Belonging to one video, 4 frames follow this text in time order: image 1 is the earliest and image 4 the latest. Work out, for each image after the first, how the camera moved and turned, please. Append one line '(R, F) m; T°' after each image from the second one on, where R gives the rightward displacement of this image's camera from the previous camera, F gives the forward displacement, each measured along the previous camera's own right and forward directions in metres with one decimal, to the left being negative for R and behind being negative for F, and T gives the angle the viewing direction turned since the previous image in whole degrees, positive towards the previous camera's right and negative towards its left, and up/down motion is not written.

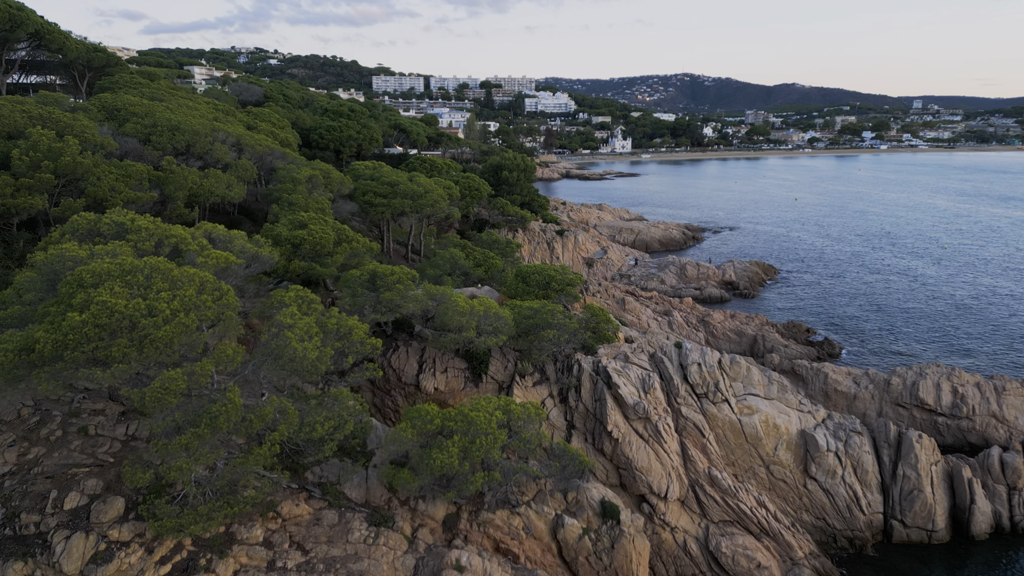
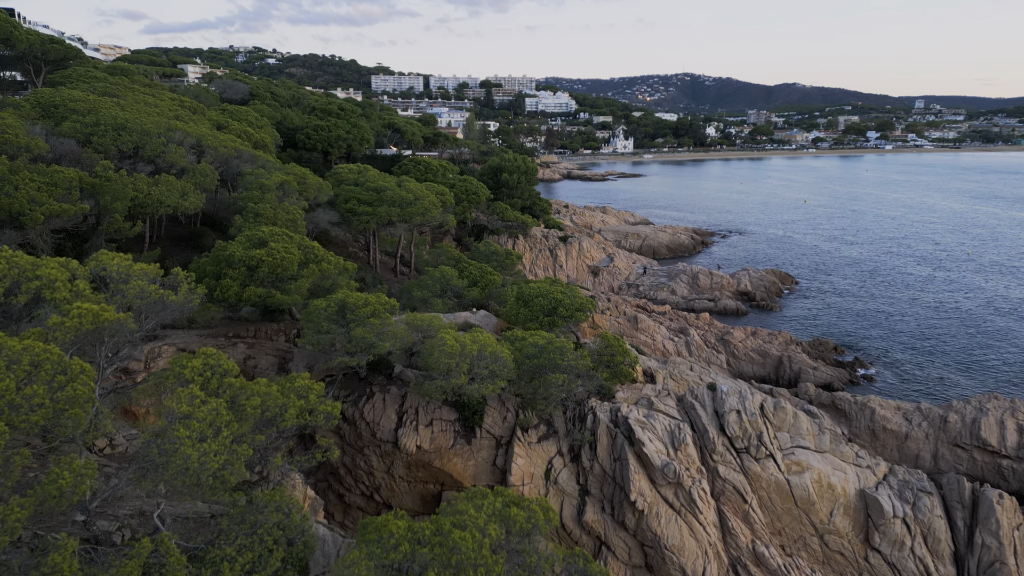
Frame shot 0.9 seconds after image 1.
(0.0, +3.7) m; 0°
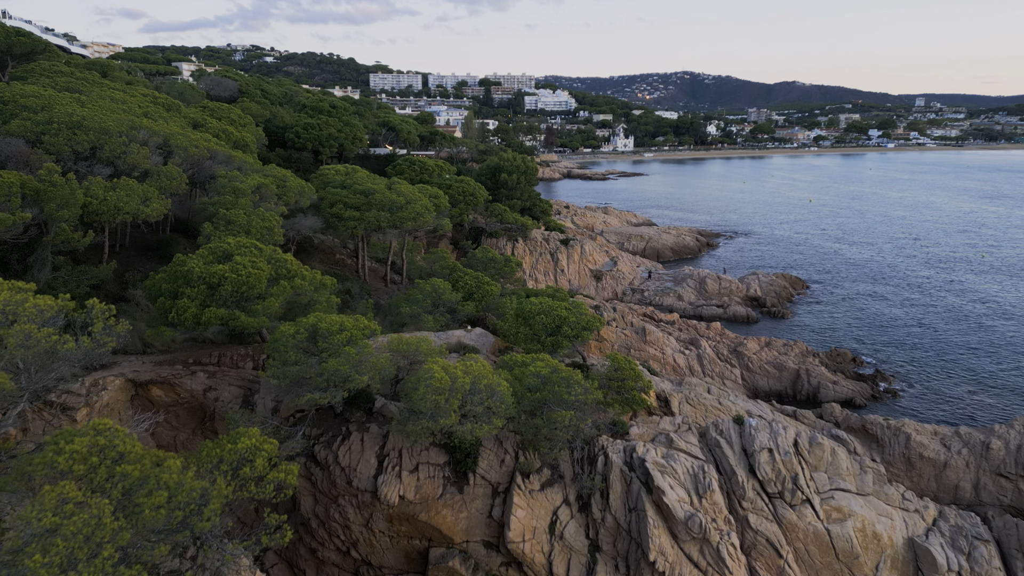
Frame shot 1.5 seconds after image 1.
(0.0, +2.3) m; 0°
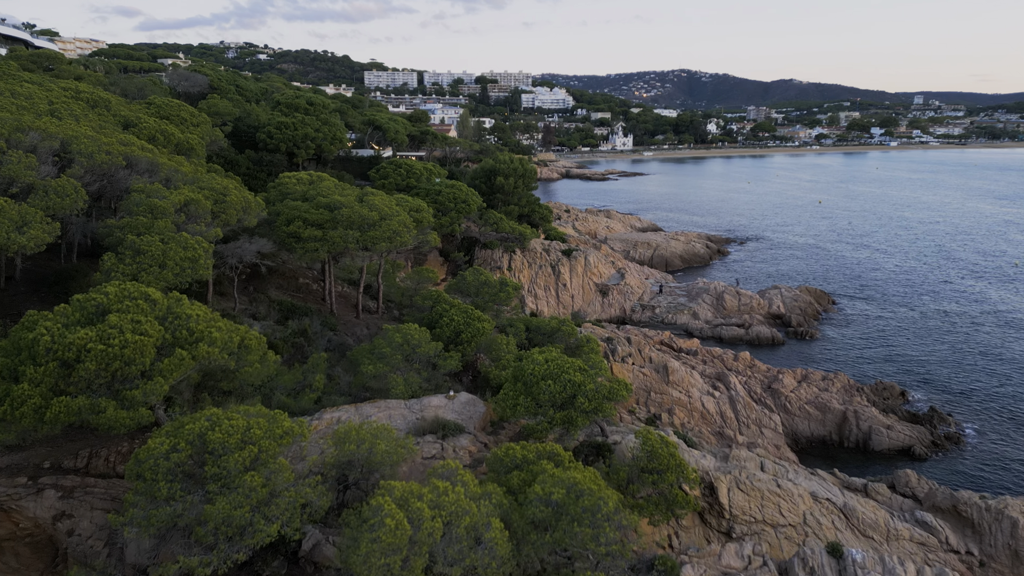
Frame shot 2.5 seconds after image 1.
(0.0, +5.1) m; 0°
